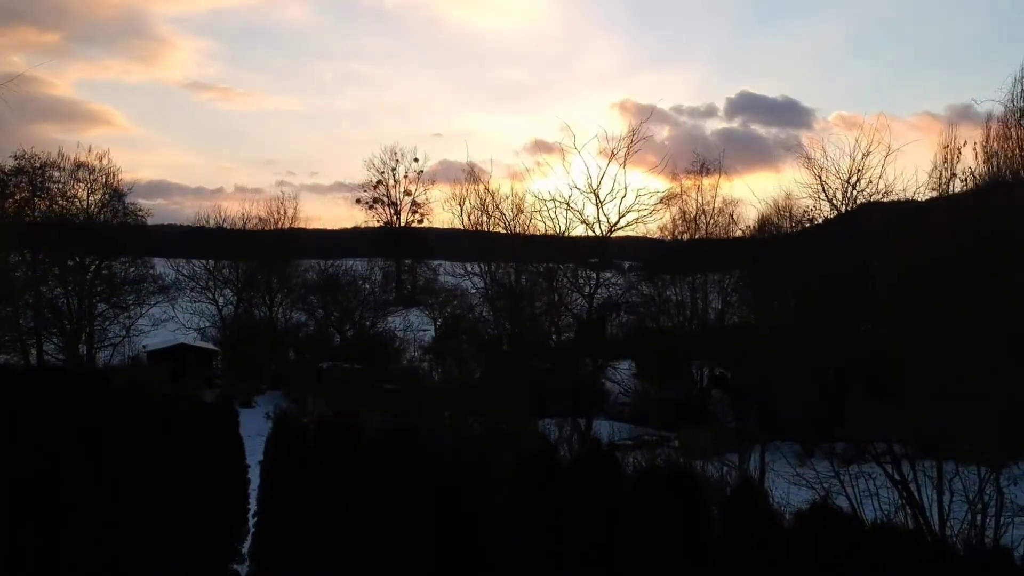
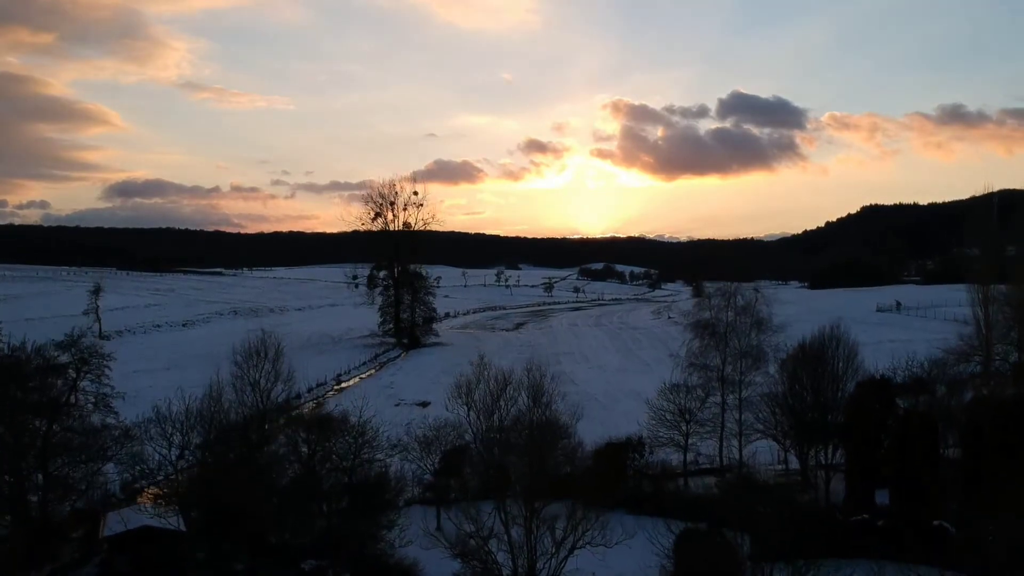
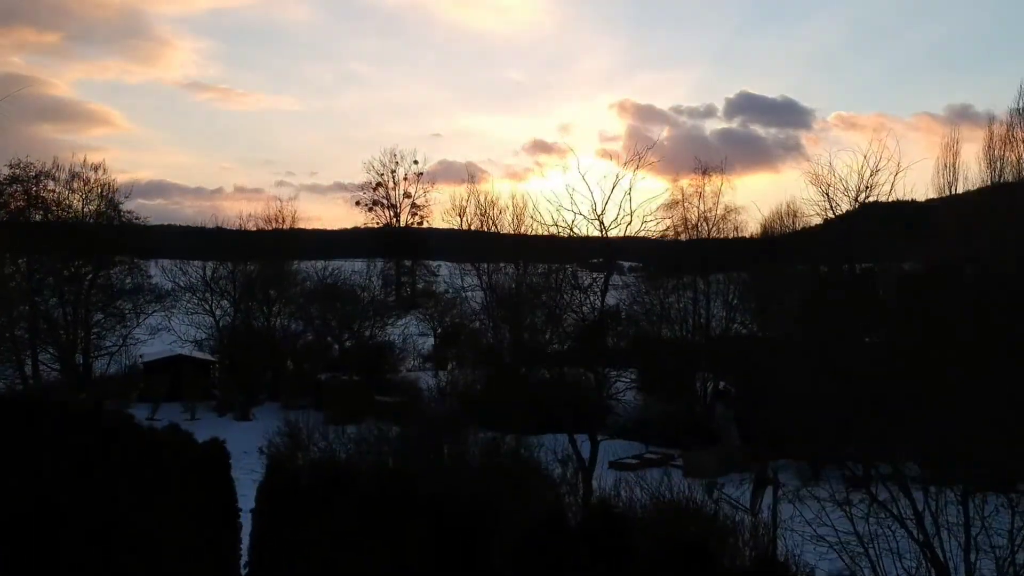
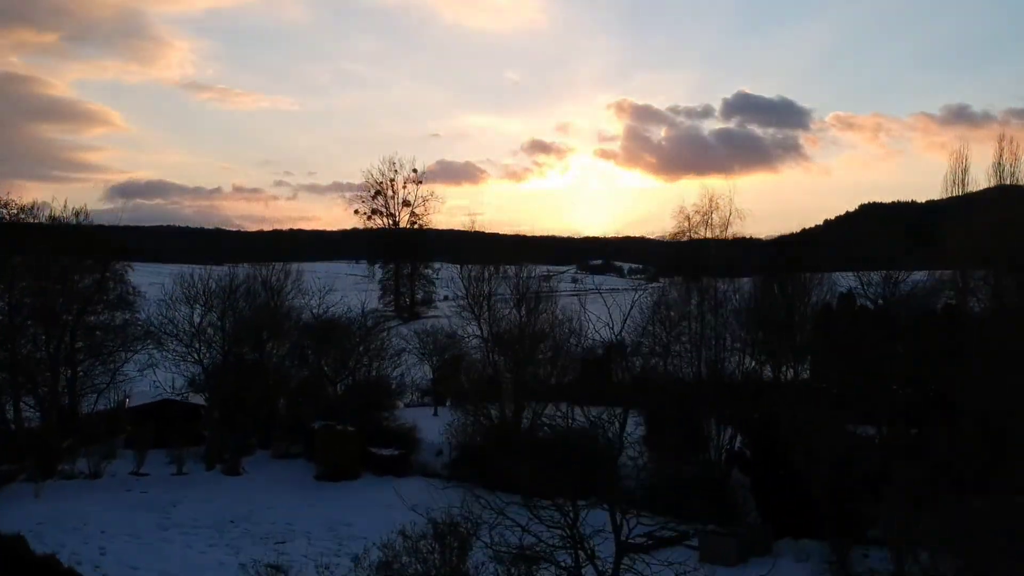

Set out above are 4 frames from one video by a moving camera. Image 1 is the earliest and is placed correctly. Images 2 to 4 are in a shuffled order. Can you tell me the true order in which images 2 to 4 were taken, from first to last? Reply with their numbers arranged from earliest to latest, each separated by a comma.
3, 4, 2
